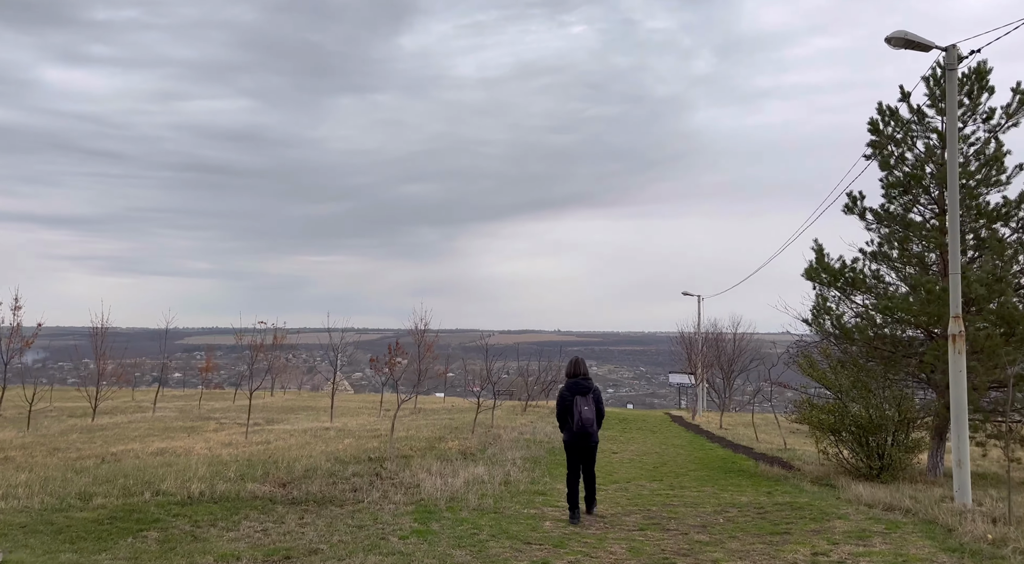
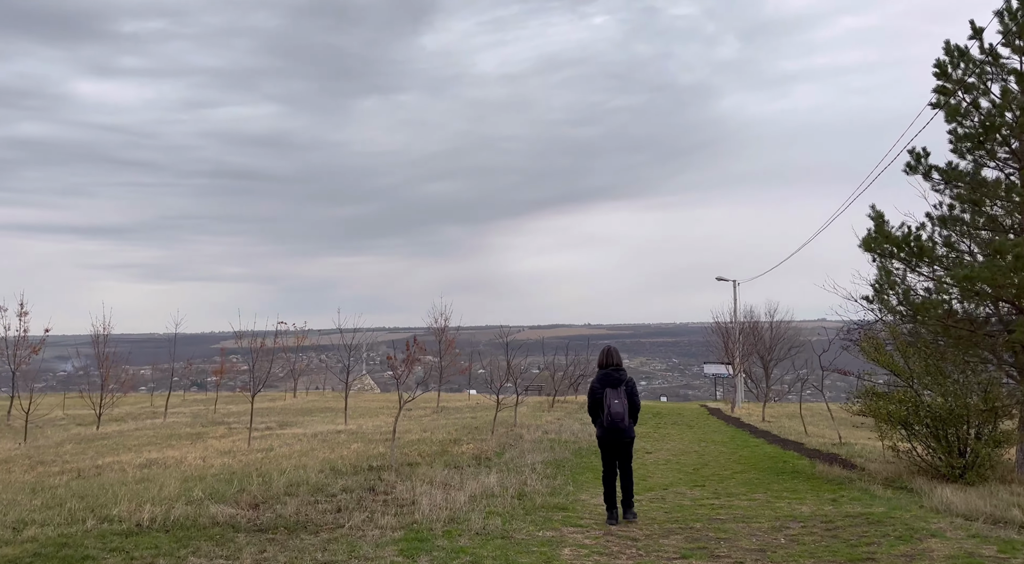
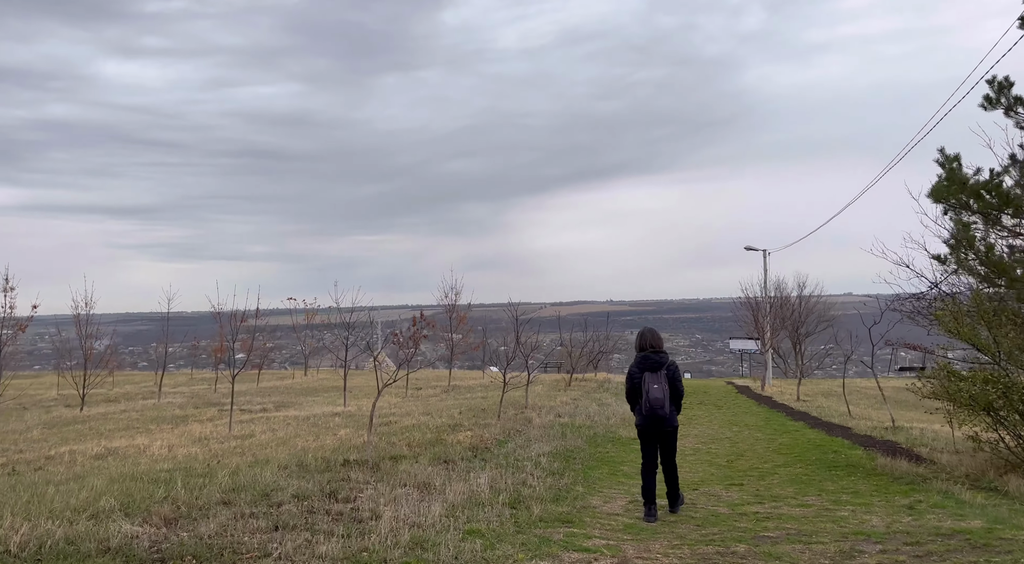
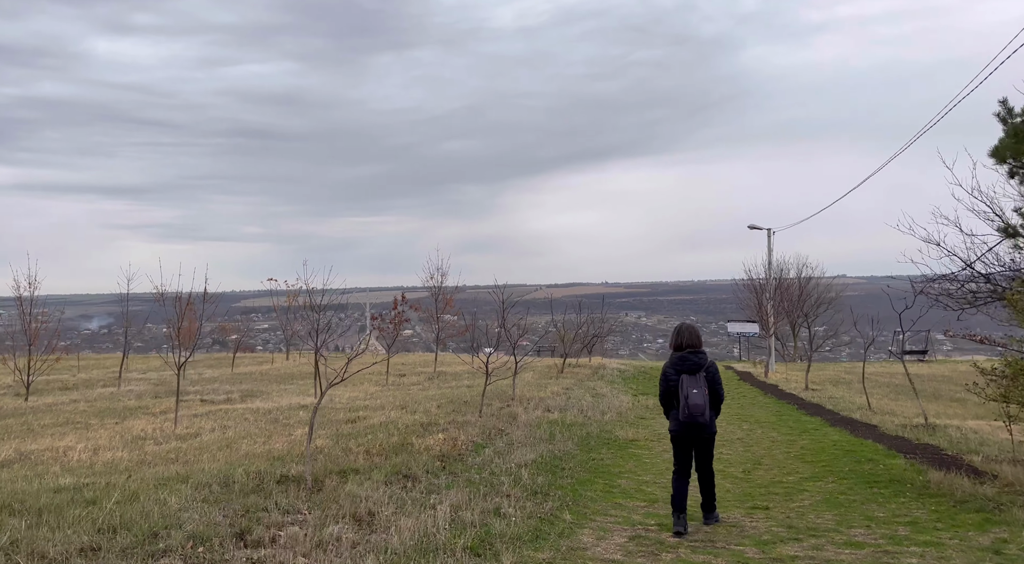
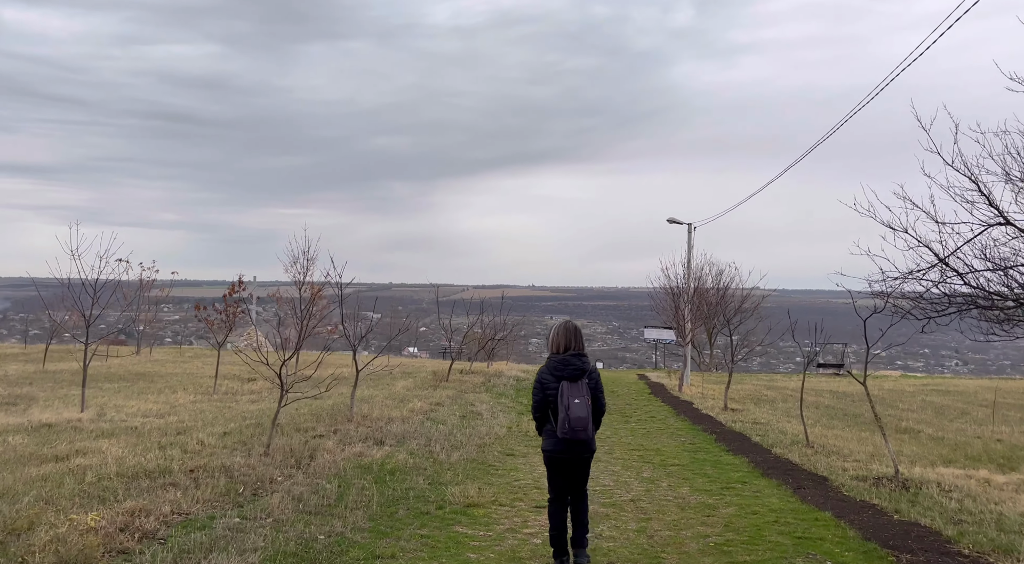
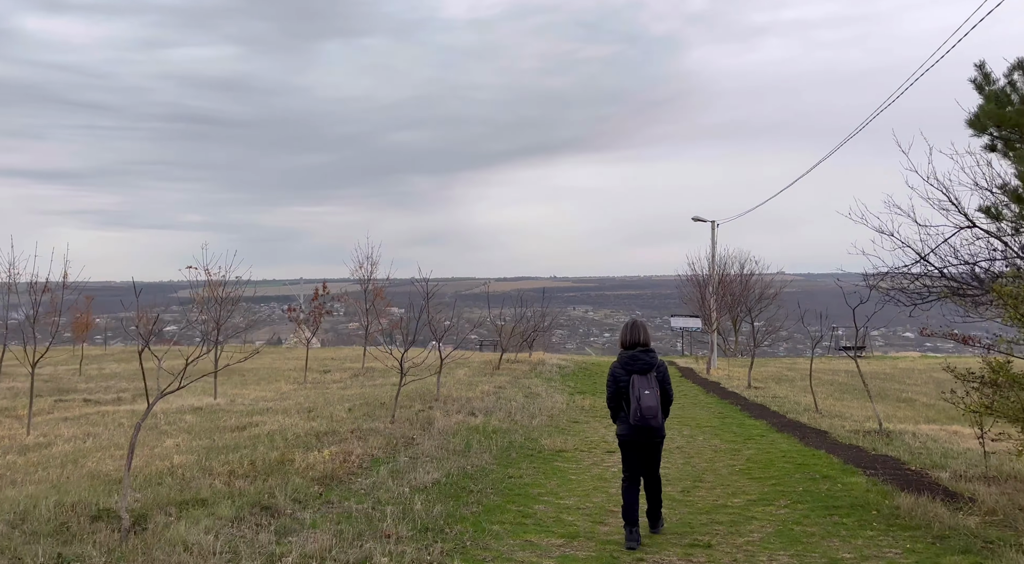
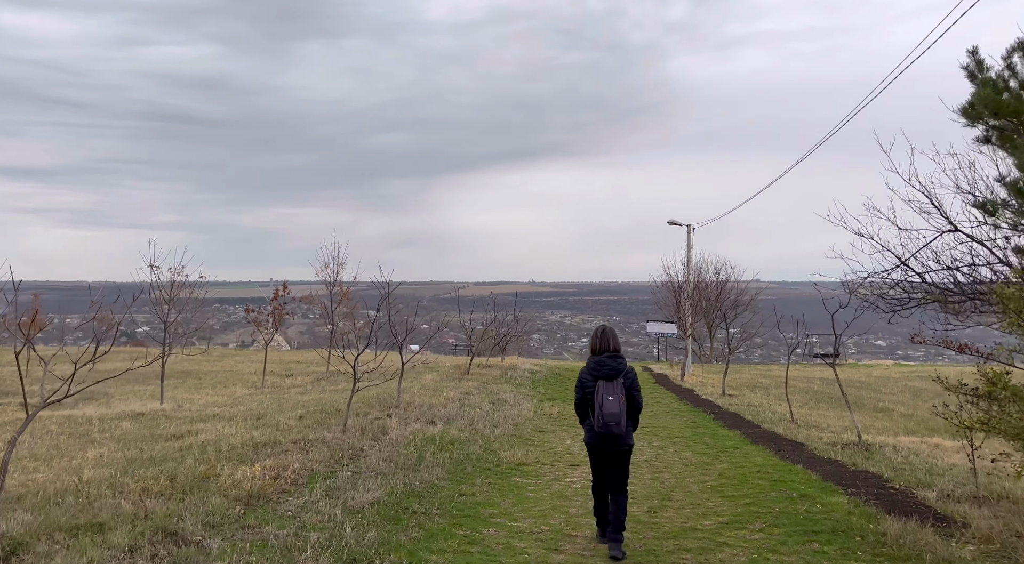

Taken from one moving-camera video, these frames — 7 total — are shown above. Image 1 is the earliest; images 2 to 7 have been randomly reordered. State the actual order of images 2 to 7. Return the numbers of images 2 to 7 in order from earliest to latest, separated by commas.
2, 3, 4, 6, 7, 5
